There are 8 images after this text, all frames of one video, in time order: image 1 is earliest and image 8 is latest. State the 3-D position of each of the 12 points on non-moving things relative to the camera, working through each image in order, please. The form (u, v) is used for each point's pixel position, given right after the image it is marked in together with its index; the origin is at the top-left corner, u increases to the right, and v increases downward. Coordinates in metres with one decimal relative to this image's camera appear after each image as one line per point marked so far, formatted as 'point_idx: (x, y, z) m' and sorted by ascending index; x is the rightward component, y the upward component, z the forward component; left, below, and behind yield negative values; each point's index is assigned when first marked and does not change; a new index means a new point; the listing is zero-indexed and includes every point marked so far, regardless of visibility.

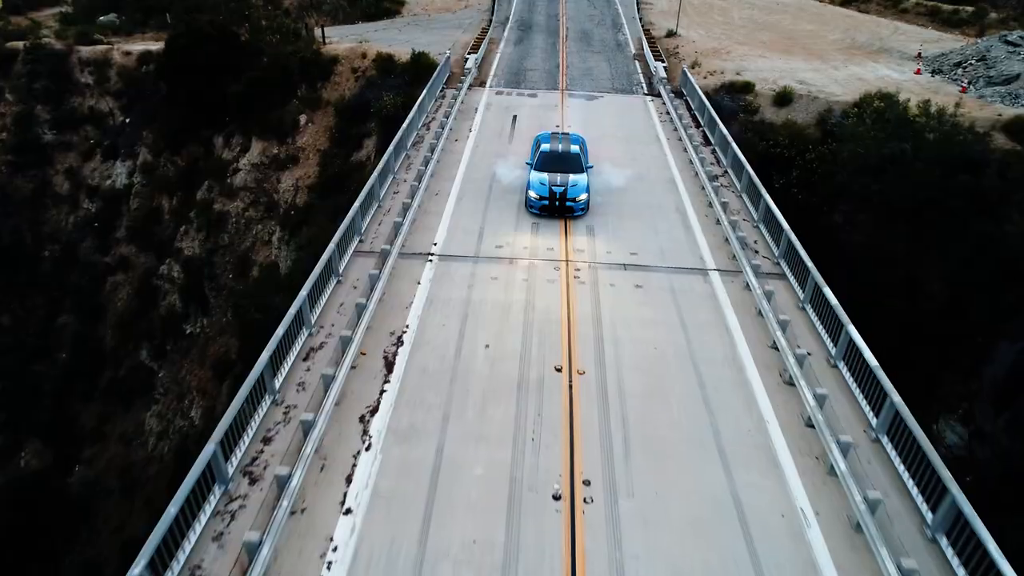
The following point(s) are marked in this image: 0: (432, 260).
0: (-1.9, +0.6, +16.4) m
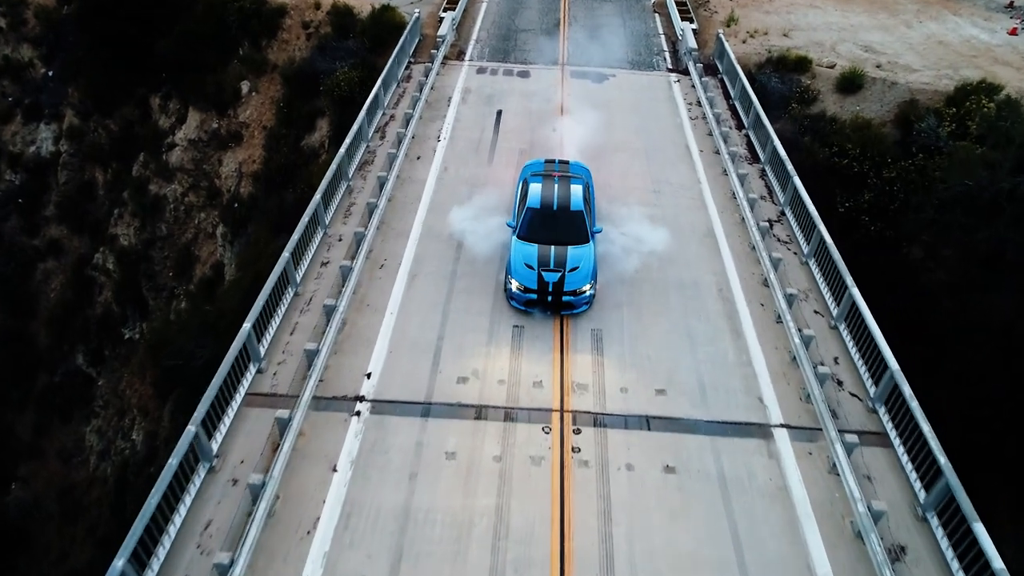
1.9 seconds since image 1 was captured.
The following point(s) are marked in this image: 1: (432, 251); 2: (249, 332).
0: (-2.3, -2.0, +11.0) m
1: (-1.6, +0.7, +14.3) m
2: (-4.1, -0.7, +11.2) m
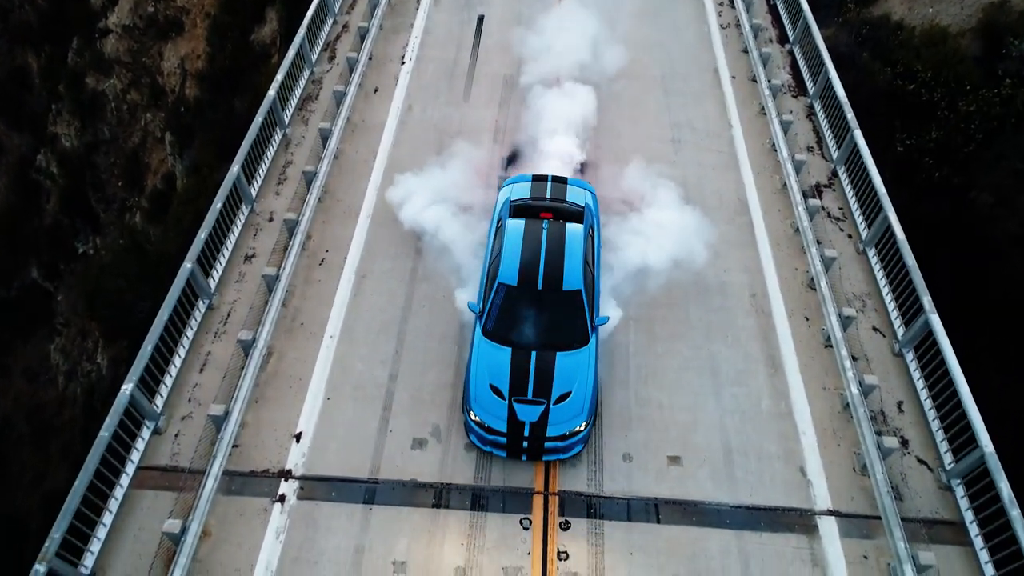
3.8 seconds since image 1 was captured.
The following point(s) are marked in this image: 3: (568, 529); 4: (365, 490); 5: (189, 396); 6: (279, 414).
0: (-2.7, -2.6, +8.5) m
1: (-2.0, +0.7, +11.2) m
2: (-4.5, -1.2, +8.4) m
3: (+0.7, -2.8, +8.4) m
4: (-1.8, -2.5, +8.6) m
5: (-4.2, -1.4, +9.3) m
6: (-3.0, -1.6, +9.2) m
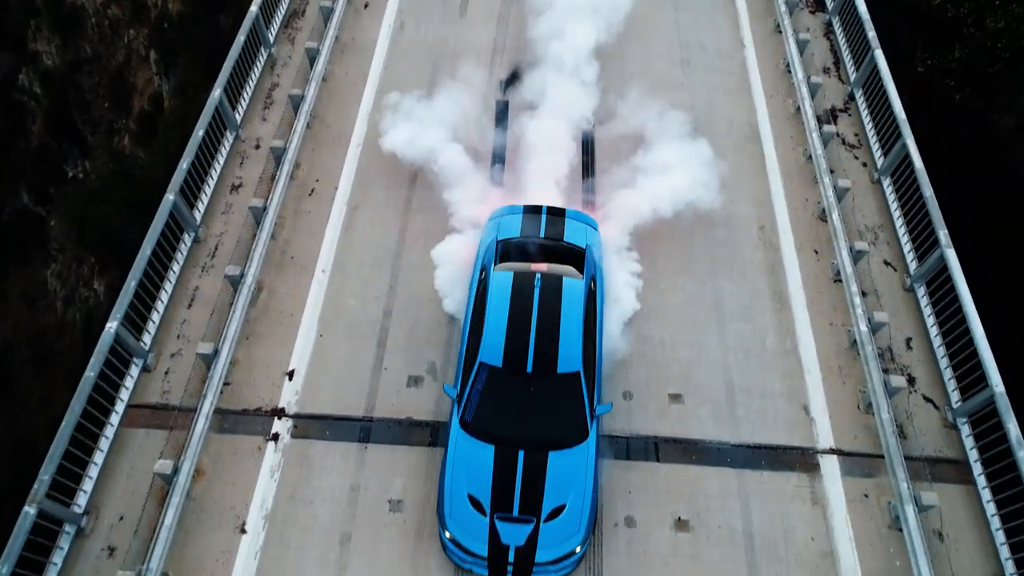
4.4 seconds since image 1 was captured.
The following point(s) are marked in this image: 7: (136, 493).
0: (-2.7, -1.8, +8.3) m
1: (-2.0, +1.8, +10.7) m
2: (-4.5, -0.5, +8.2) m
3: (+0.6, -2.1, +8.2) m
4: (-1.8, -1.7, +8.5) m
5: (-4.2, -0.6, +9.0) m
6: (-3.1, -0.8, +9.0) m
7: (-4.2, -2.3, +7.9) m
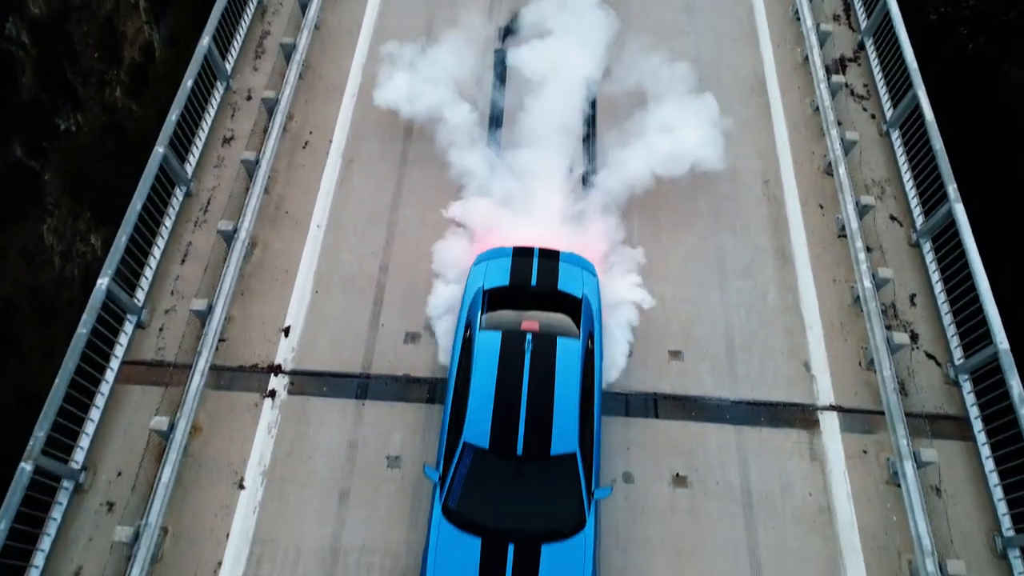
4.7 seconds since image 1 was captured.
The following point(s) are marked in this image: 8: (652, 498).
0: (-2.8, -1.3, +8.3) m
1: (-2.0, +2.4, +10.4) m
2: (-4.5, 0.0, +8.0) m
3: (+0.6, -1.6, +8.2) m
4: (-1.8, -1.2, +8.4) m
5: (-4.3, 0.0, +8.9) m
6: (-3.1, -0.2, +8.9) m
7: (-4.2, -1.8, +7.9) m
8: (+1.5, -2.3, +7.9) m
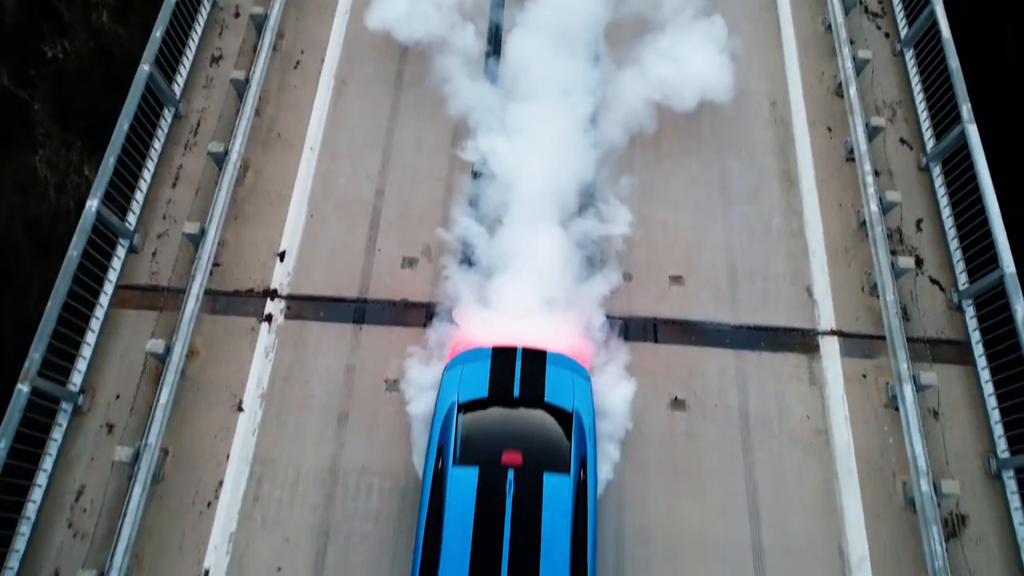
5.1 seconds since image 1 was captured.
0: (-2.8, -0.4, +8.2) m
1: (-2.0, +3.5, +10.0) m
2: (-4.6, +0.9, +7.9) m
3: (+0.6, -0.7, +8.2) m
4: (-1.9, -0.3, +8.3) m
5: (-4.3, +0.9, +8.7) m
6: (-3.1, +0.7, +8.7) m
7: (-4.2, -0.9, +7.9) m
8: (+1.5, -1.5, +7.9) m
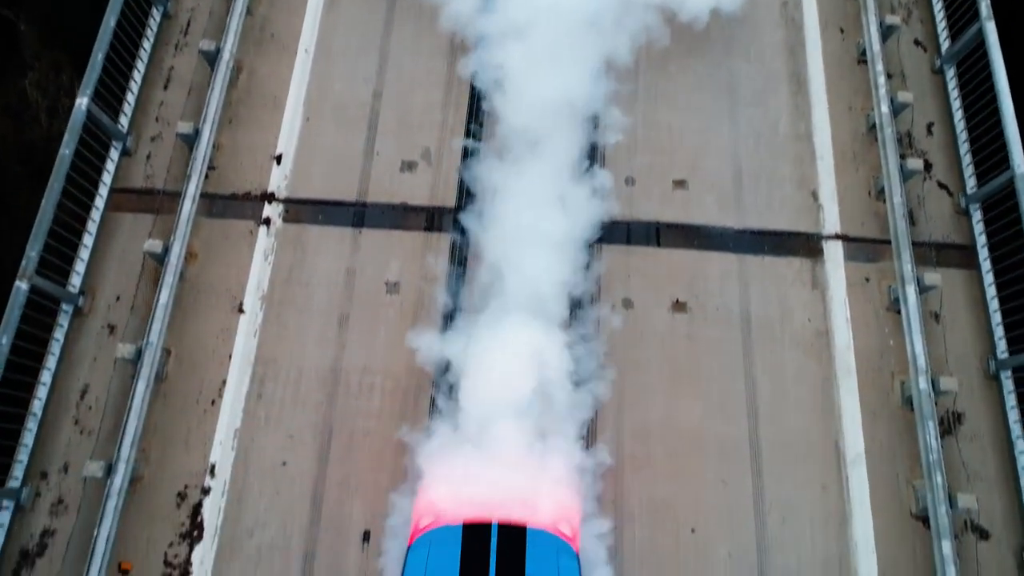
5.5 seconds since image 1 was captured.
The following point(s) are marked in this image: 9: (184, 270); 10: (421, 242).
0: (-2.8, +0.7, +8.1) m
1: (-2.0, +4.7, +9.6) m
2: (-4.5, +1.9, +7.7) m
3: (+0.6, +0.4, +8.1) m
4: (-1.8, +0.9, +8.2) m
5: (-4.3, +2.1, +8.5) m
6: (-3.1, +1.8, +8.5) m
7: (-4.2, +0.1, +7.8) m
8: (+1.5, -0.4, +7.9) m
9: (-3.6, +0.2, +7.8) m
10: (-1.0, +0.5, +8.1) m
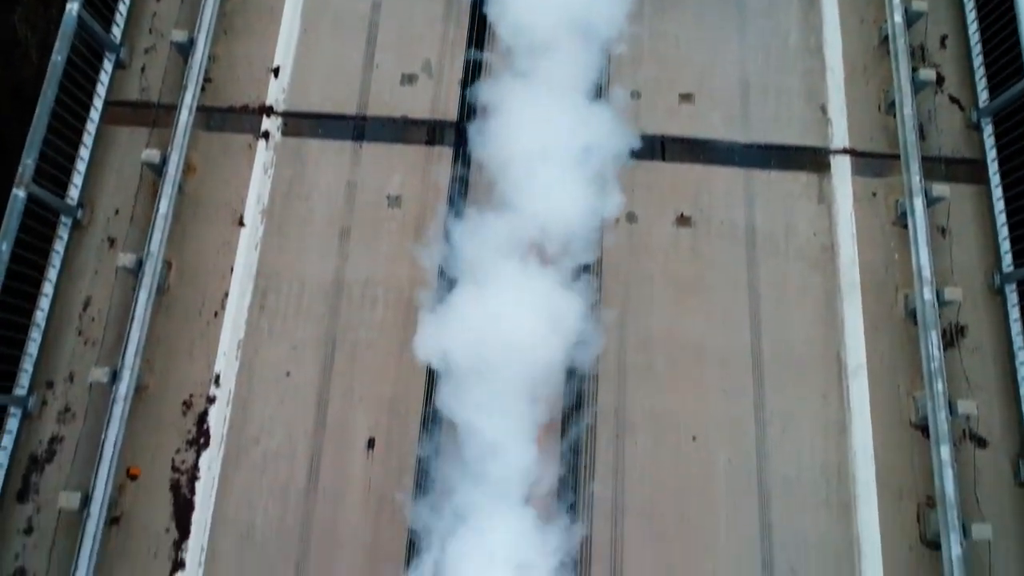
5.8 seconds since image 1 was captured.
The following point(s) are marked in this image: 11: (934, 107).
0: (-2.7, +1.6, +8.0) m
1: (-2.0, +5.8, +9.2) m
2: (-4.5, +2.9, +7.5) m
3: (+0.6, +1.4, +8.0) m
4: (-1.8, +1.8, +8.1) m
5: (-4.2, +3.0, +8.3) m
6: (-3.0, +2.8, +8.3) m
7: (-4.2, +1.1, +7.7) m
8: (+1.6, +0.6, +7.8) m
9: (-3.6, +1.1, +7.7) m
10: (-1.0, +1.5, +8.0) m
11: (+4.9, +2.1, +8.3) m
